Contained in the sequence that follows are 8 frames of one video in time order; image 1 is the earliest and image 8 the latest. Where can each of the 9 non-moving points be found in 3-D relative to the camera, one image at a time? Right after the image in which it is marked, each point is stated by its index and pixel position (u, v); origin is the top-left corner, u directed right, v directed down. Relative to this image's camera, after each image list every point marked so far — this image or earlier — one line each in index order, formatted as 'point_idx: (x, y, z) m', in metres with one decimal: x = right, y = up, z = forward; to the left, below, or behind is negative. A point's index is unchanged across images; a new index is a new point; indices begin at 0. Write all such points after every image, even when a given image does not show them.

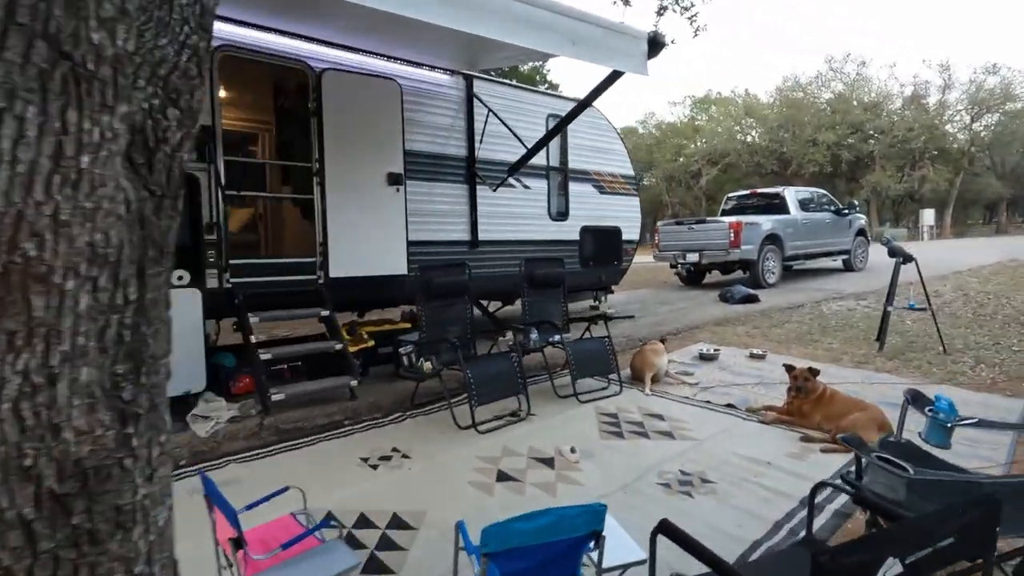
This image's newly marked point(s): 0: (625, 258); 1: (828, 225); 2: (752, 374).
0: (+1.6, +0.4, +7.5) m
1: (+7.3, +1.5, +12.3) m
2: (+2.2, -0.8, +5.0) m
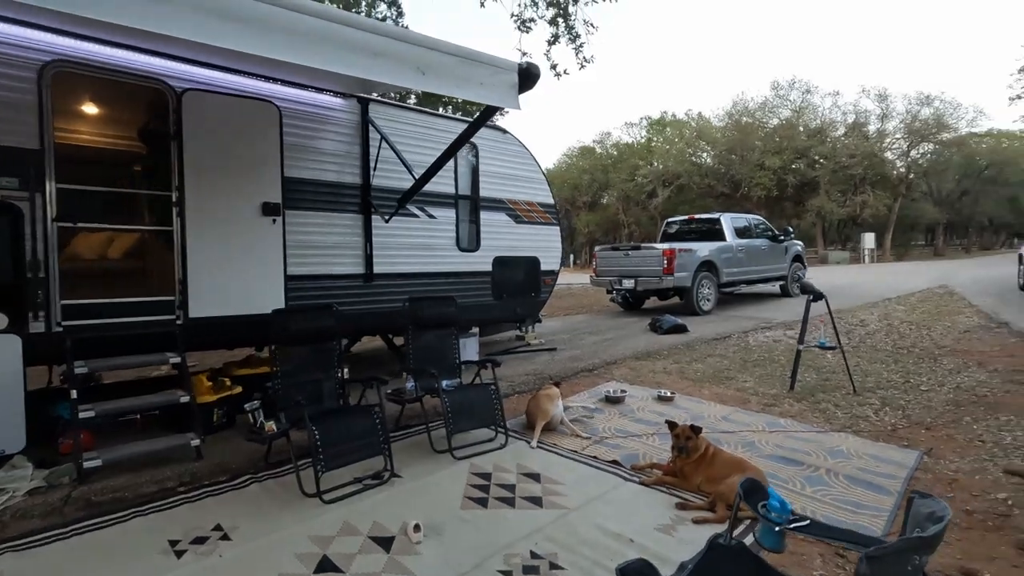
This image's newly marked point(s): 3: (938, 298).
0: (+0.4, 0.0, +7.2) m
1: (+5.8, +0.9, +12.4) m
2: (+1.2, -1.2, +4.8) m
3: (+9.4, -0.2, +11.8) m
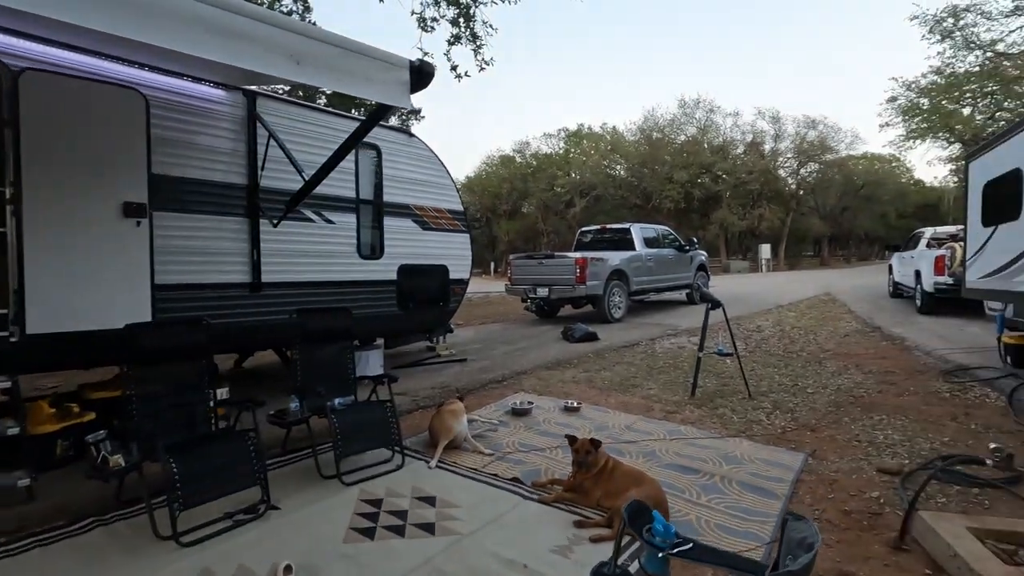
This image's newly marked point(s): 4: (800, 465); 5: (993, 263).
0: (-0.8, -0.1, +7.0) m
1: (+3.8, +0.7, +12.9) m
2: (+0.4, -1.3, +4.7) m
3: (+7.5, -0.4, +12.9) m
4: (+2.2, -1.4, +4.1) m
5: (+4.4, +0.2, +5.0) m
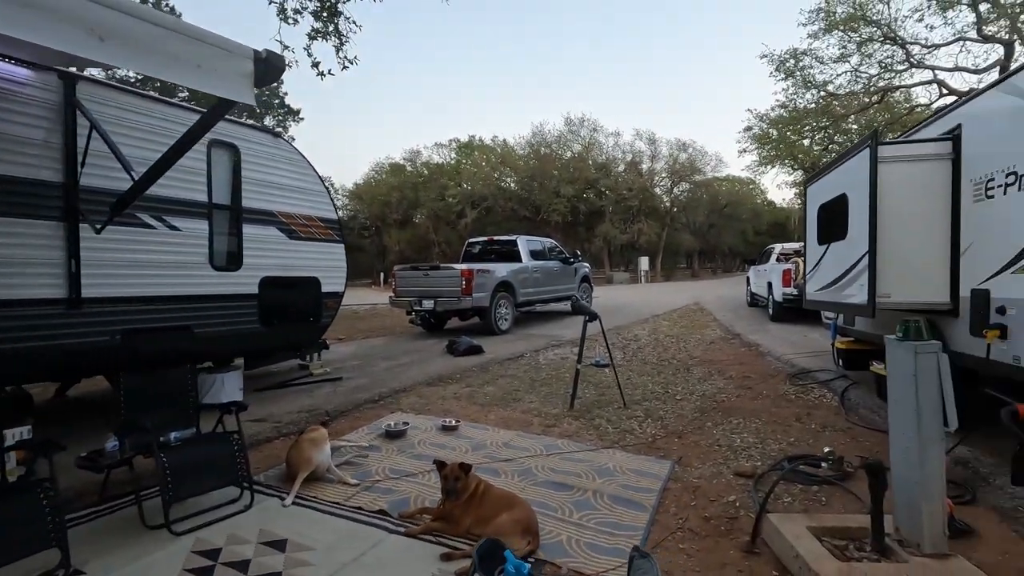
0: (-2.3, -0.3, +6.5) m
1: (+1.1, +0.4, +13.2) m
2: (-0.7, -1.4, +4.4) m
3: (+4.7, -0.7, +13.9) m
4: (+1.2, -1.5, +4.2) m
5: (+3.2, +0.1, +5.5) m
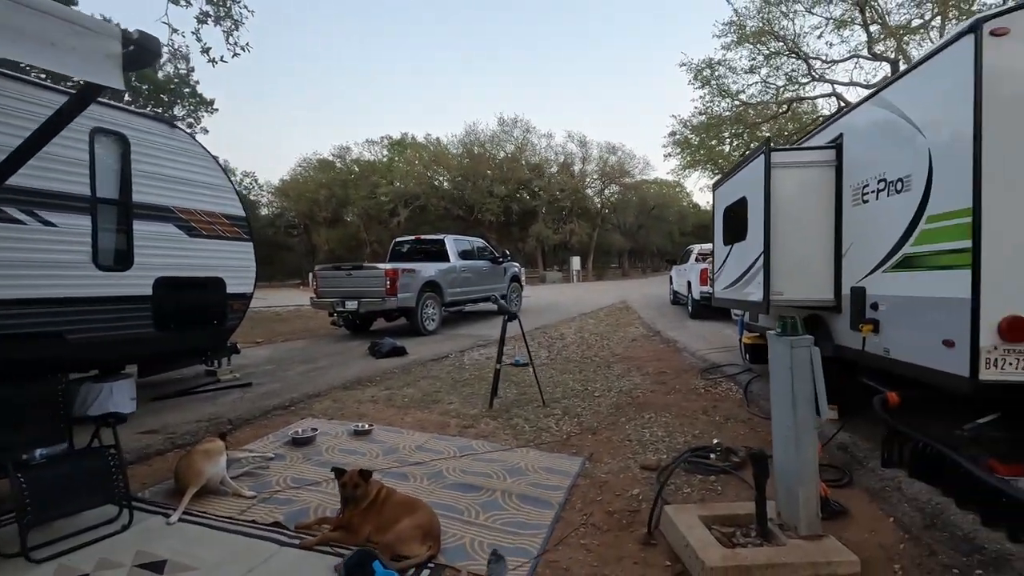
0: (-3.2, -0.3, +6.2) m
1: (-0.6, +0.4, +13.2) m
2: (-1.4, -1.4, +4.3) m
3: (+2.8, -0.7, +14.3) m
4: (+0.5, -1.5, +4.3) m
5: (+2.4, +0.1, +5.8) m
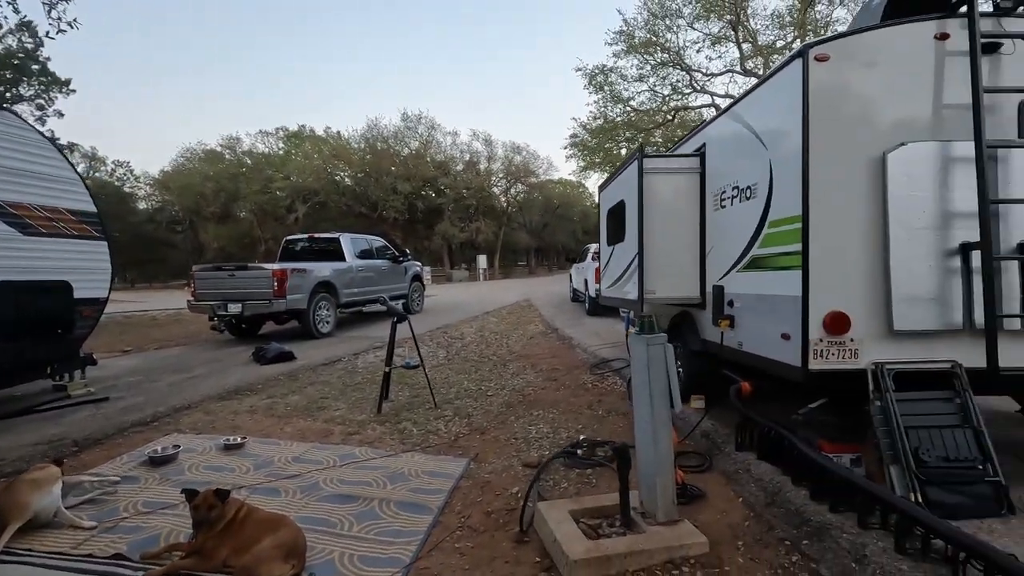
0: (-4.4, -0.4, +5.5) m
1: (-3.0, +0.4, +12.8) m
2: (-2.3, -1.4, +3.9) m
3: (+0.2, -0.6, +14.5) m
4: (-0.4, -1.5, +4.3) m
5: (+1.1, +0.1, +6.1) m
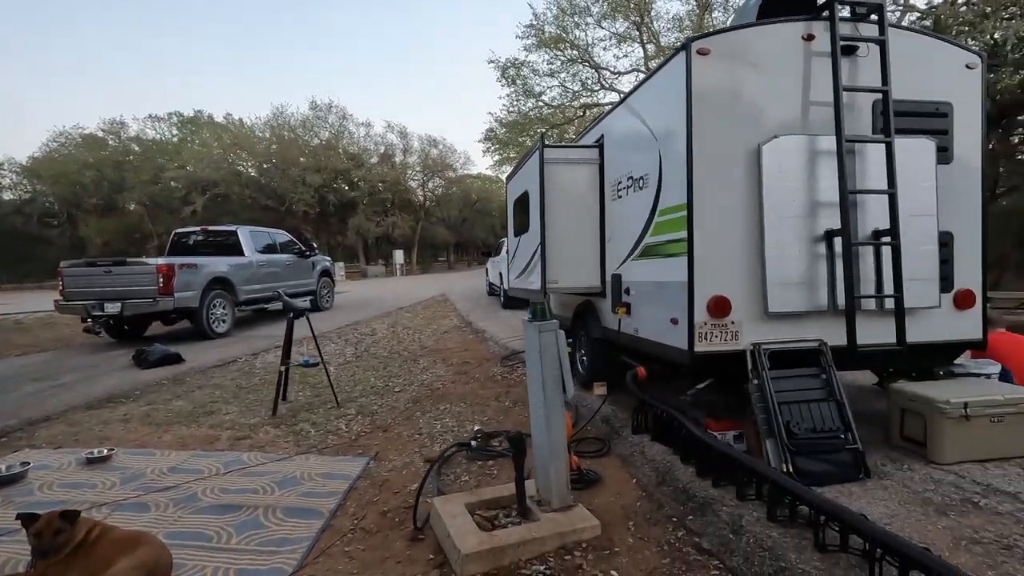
0: (-5.3, -0.3, +4.7) m
1: (-5.0, +0.5, +12.2) m
2: (-3.0, -1.4, +3.5) m
3: (-2.0, -0.5, +14.3) m
4: (-1.2, -1.4, +4.1) m
5: (+0.1, +0.2, +6.1) m
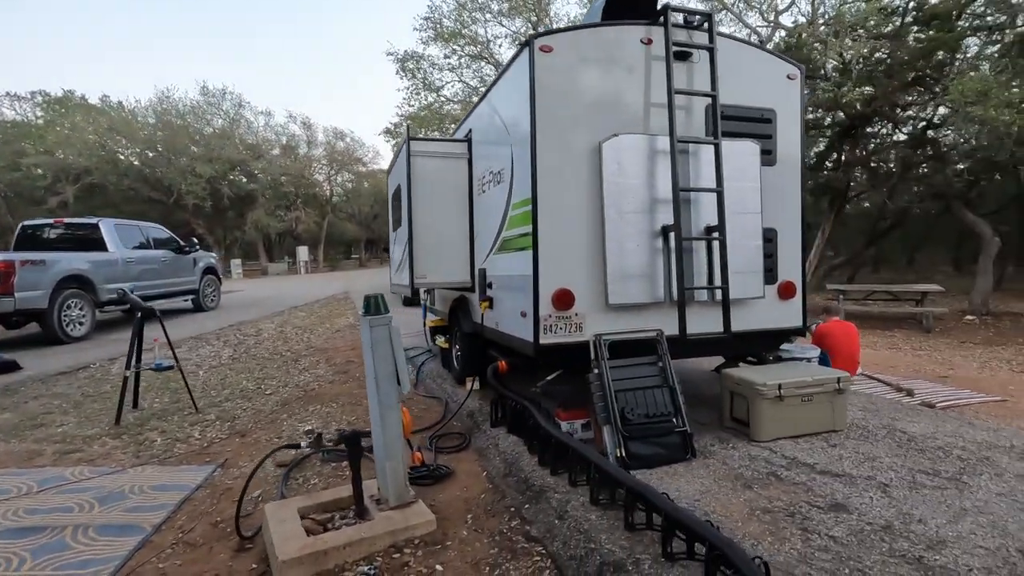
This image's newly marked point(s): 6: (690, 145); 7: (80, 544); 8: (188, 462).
0: (-6.4, -0.3, +3.8) m
1: (-7.2, +0.5, +11.2) m
2: (-3.9, -1.4, +2.9) m
3: (-4.6, -0.4, +13.7) m
4: (-2.2, -1.4, +3.8) m
5: (-1.3, +0.3, +6.0) m
6: (+1.2, +1.0, +3.7) m
7: (-2.4, -1.4, +3.0) m
8: (-2.5, -1.4, +4.2) m
